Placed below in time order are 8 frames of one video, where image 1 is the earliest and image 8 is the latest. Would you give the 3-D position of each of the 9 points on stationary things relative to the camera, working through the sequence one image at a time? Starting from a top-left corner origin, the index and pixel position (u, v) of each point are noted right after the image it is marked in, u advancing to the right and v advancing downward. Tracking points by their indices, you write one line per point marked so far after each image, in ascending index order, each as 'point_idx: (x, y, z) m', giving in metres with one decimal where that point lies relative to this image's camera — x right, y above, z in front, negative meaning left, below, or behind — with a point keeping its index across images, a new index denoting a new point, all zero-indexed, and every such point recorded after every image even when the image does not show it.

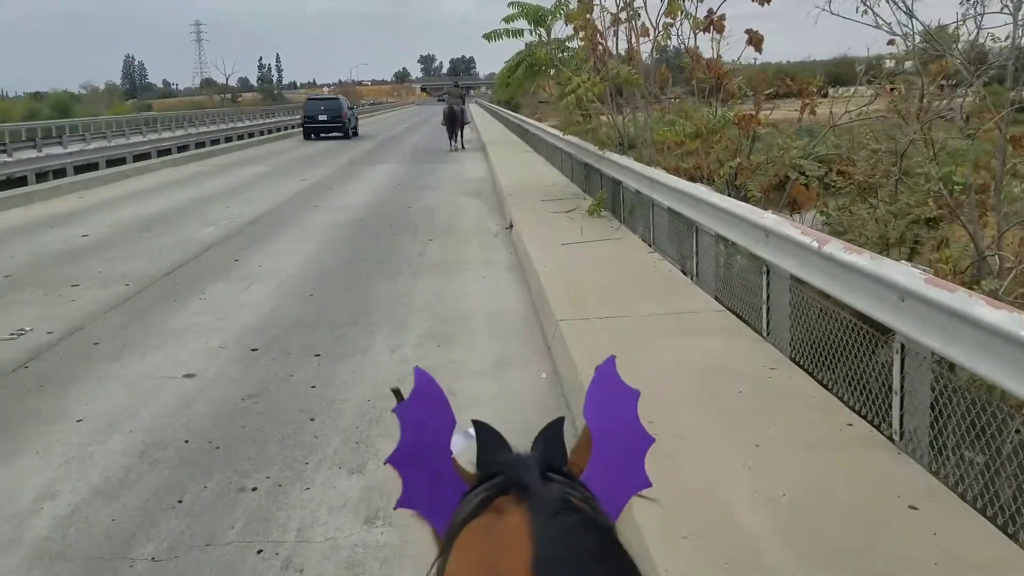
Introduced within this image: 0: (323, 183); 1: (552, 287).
0: (-3.8, +2.1, +19.1) m
1: (+0.3, 0.0, +8.3) m
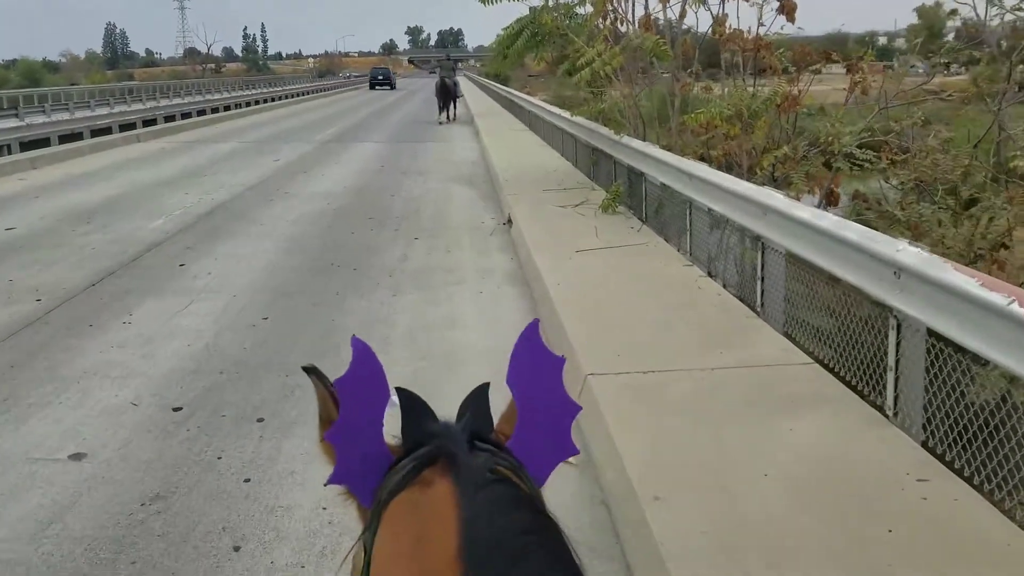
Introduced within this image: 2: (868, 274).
0: (-3.9, +2.2, +17.2) m
1: (+0.4, -0.1, +6.5) m
2: (+1.7, +0.1, +4.4) m
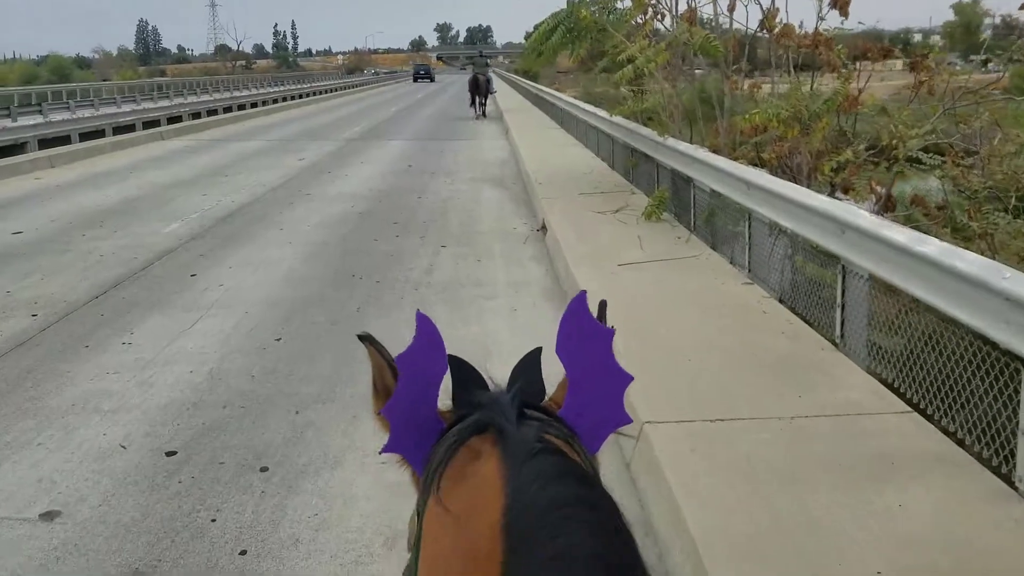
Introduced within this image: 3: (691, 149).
0: (-3.4, +2.1, +16.6) m
1: (+0.6, -0.3, +5.8) m
2: (+1.8, -0.1, +3.7) m
3: (+1.5, +1.2, +8.0) m
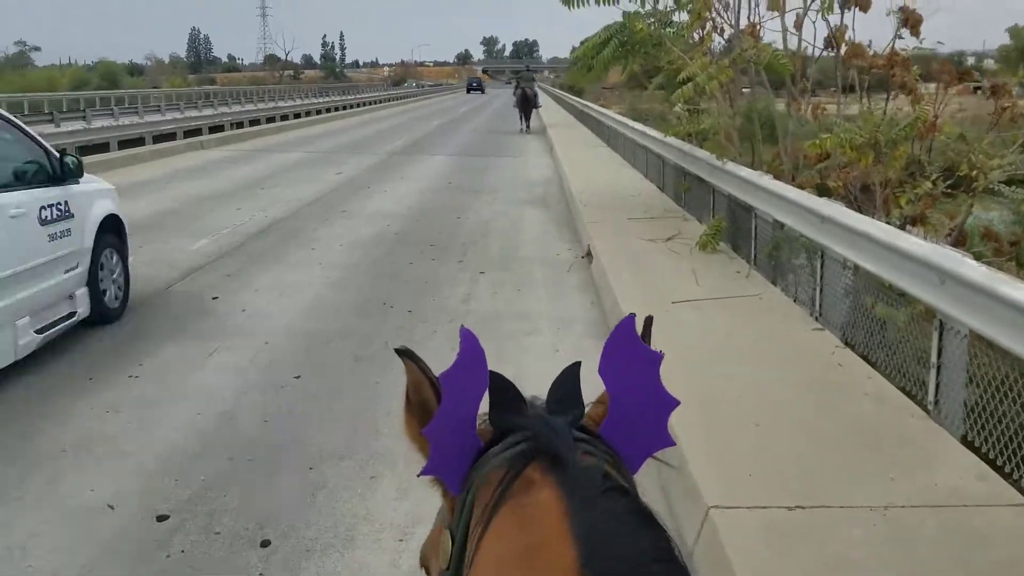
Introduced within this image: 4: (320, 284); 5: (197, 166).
0: (-2.6, +1.8, +16.2) m
1: (+0.9, -0.5, +5.2) m
2: (+2.0, -0.3, +3.0) m
3: (+1.9, +0.8, +7.3) m
4: (-1.6, 0.0, +8.1) m
5: (-5.9, +2.3, +17.7) m
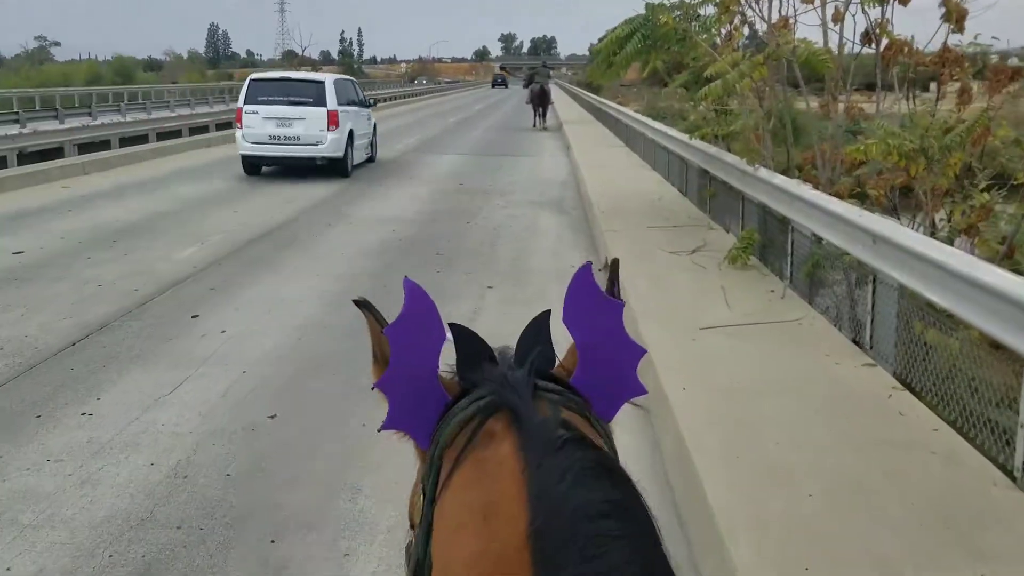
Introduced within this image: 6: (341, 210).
0: (-2.4, +1.7, +15.5) m
1: (+0.9, -0.7, +4.4) m
2: (+2.0, -0.5, +2.2) m
3: (+2.0, +0.7, +6.6) m
4: (-1.6, -0.1, +7.4) m
5: (-5.6, +2.2, +17.1) m
6: (-2.2, +1.0, +12.2) m
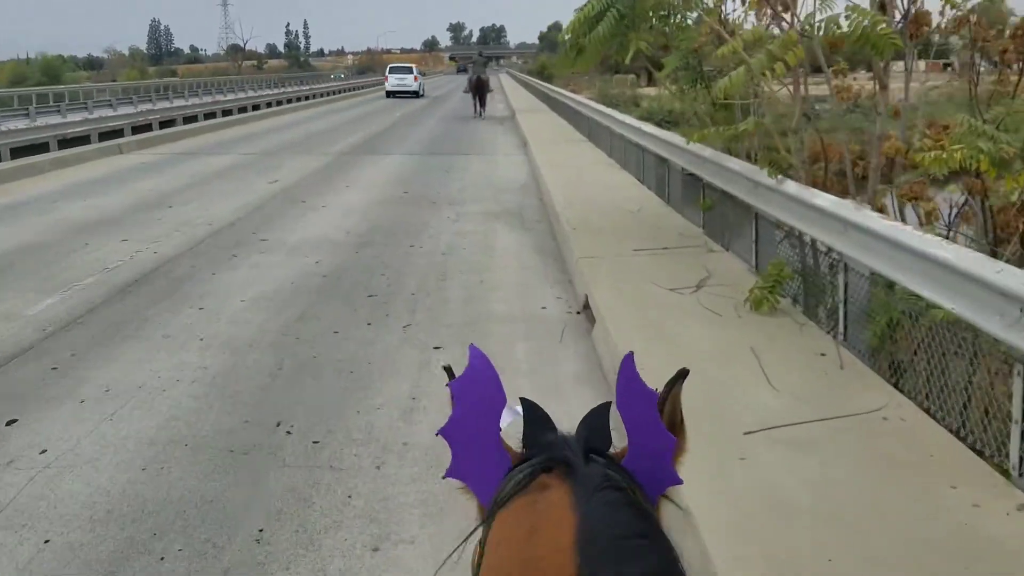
0: (-3.1, +1.4, +13.4) m
1: (+0.8, -1.1, +2.5) m
2: (+1.9, -0.9, +0.4) m
3: (+1.7, +0.4, +4.7) m
4: (-1.8, -0.5, +5.4) m
5: (-6.4, +1.7, +14.9) m
6: (-2.7, +0.6, +10.1) m
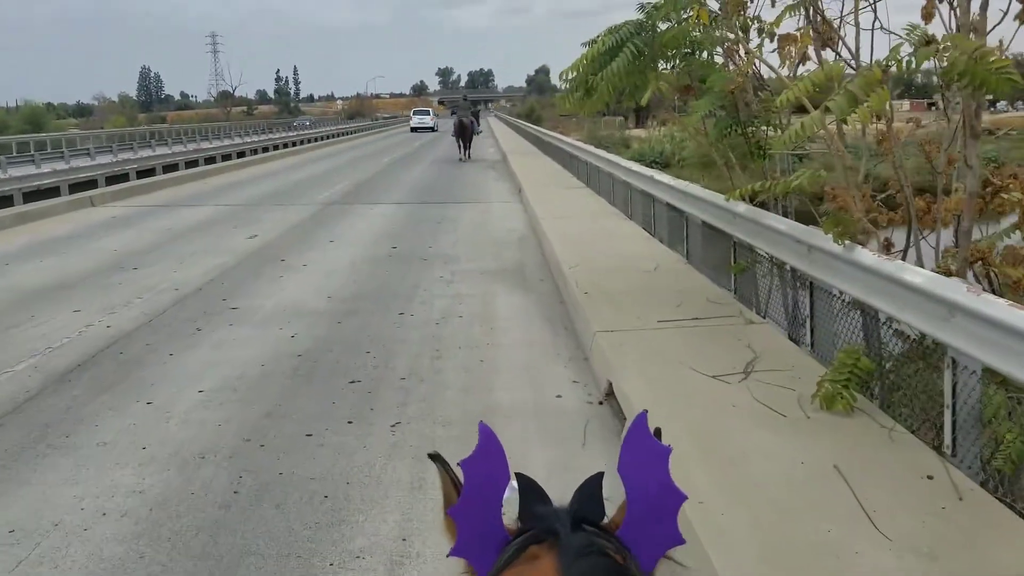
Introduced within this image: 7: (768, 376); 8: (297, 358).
0: (-3.1, +0.5, +12.3) m
1: (+0.9, -1.4, +1.4) m
2: (+2.1, -1.1, -0.8) m
3: (+1.8, 0.0, +3.6) m
4: (-1.7, -1.0, +4.2) m
5: (-6.4, +0.8, +13.8) m
6: (-2.7, -0.1, +9.0) m
7: (+1.4, -0.5, +5.4) m
8: (-1.6, -0.5, +6.8) m
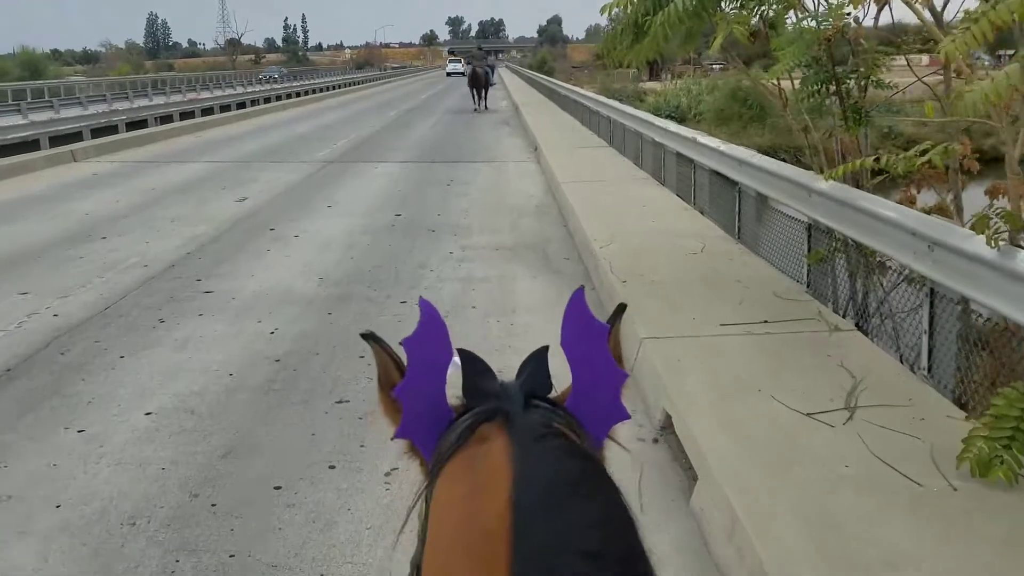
0: (-2.9, +0.9, +11.0) m
1: (+1.0, -1.6, +0.2) m
2: (+2.2, -1.5, -2.0) m
3: (+1.9, -0.2, +2.3) m
4: (-1.6, -1.1, +3.0) m
5: (-6.2, +1.2, +12.5) m
6: (-2.5, +0.1, +7.7) m
7: (+1.6, -0.5, +4.1) m
8: (-1.4, -0.5, +5.6) m
